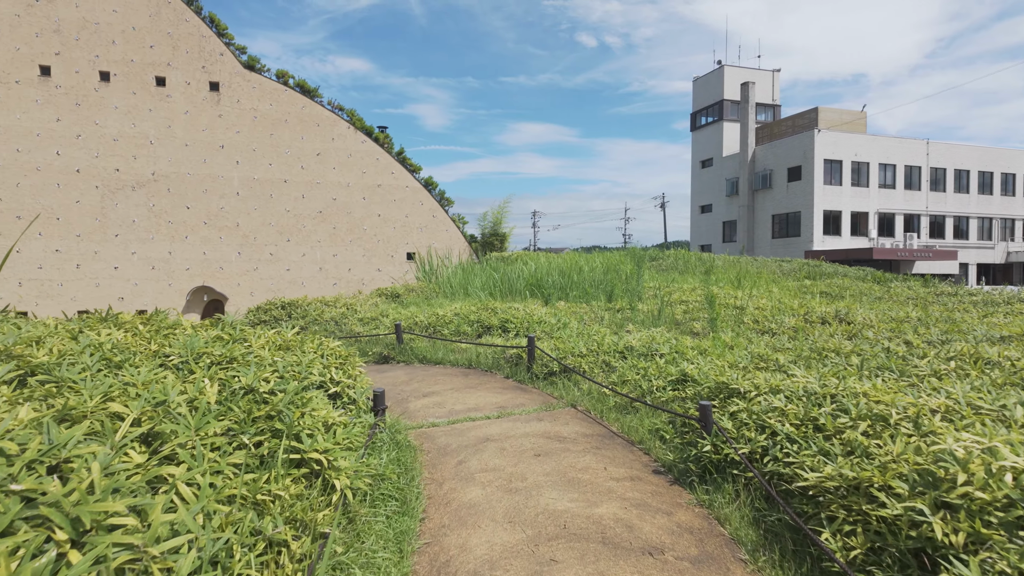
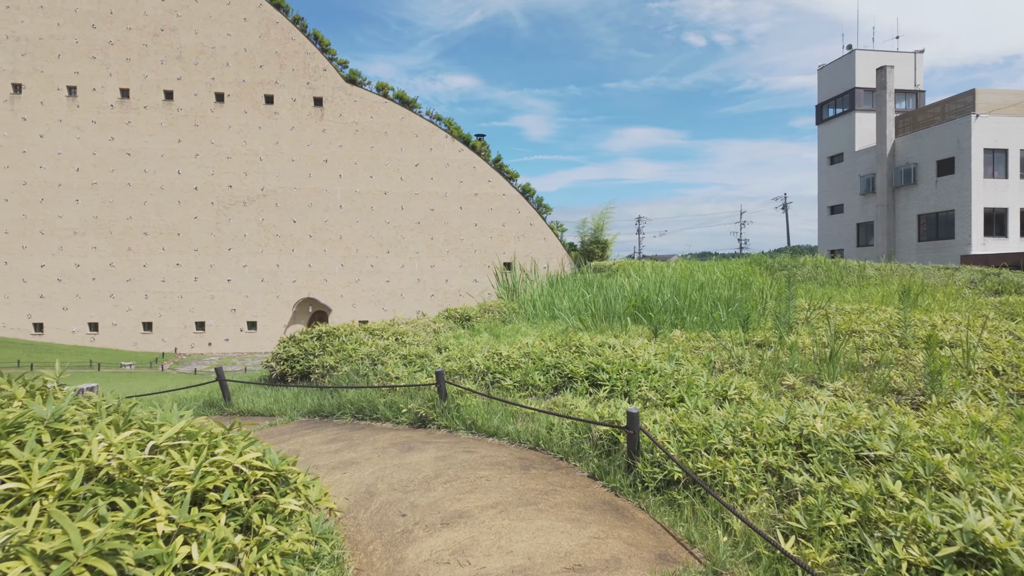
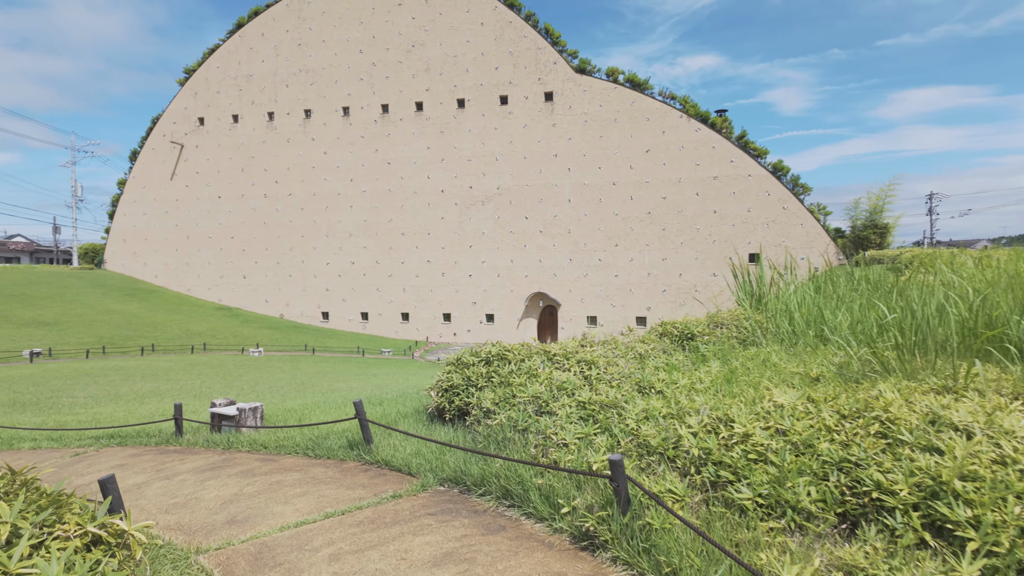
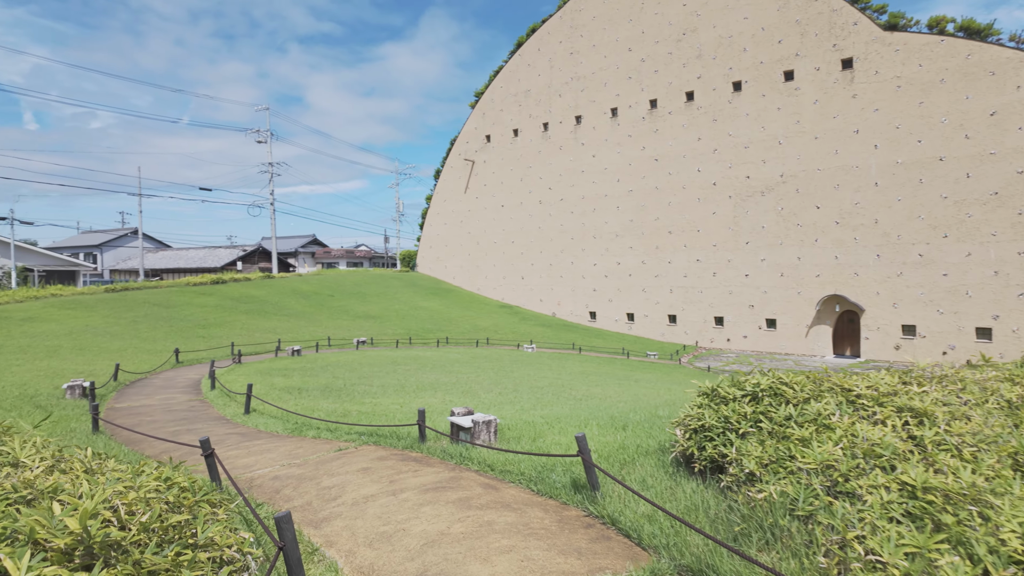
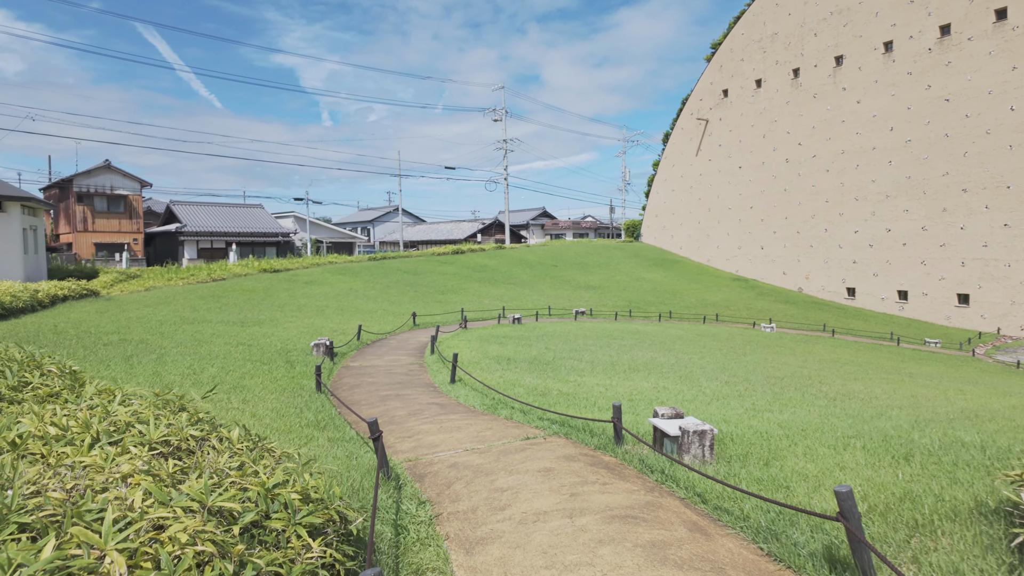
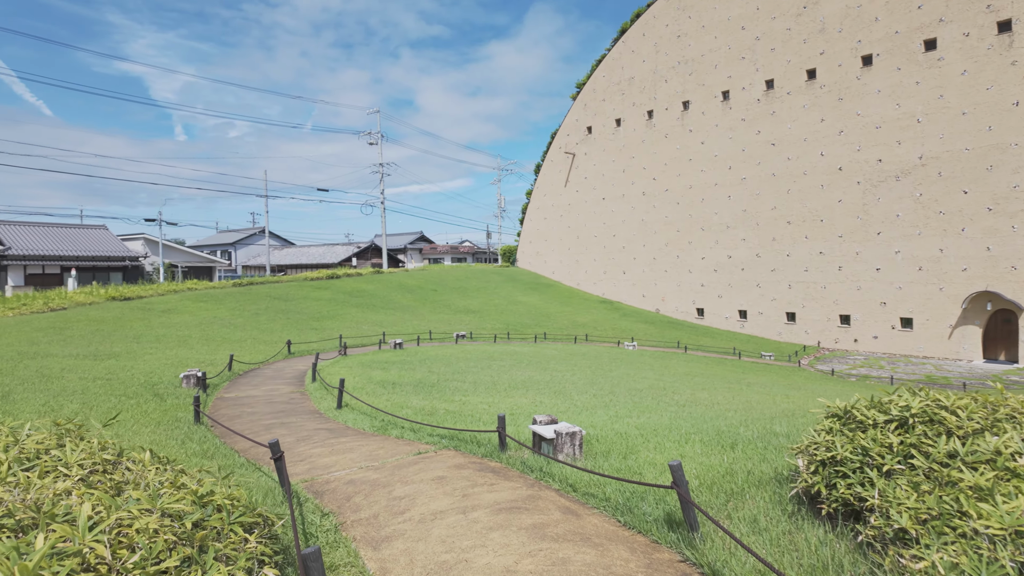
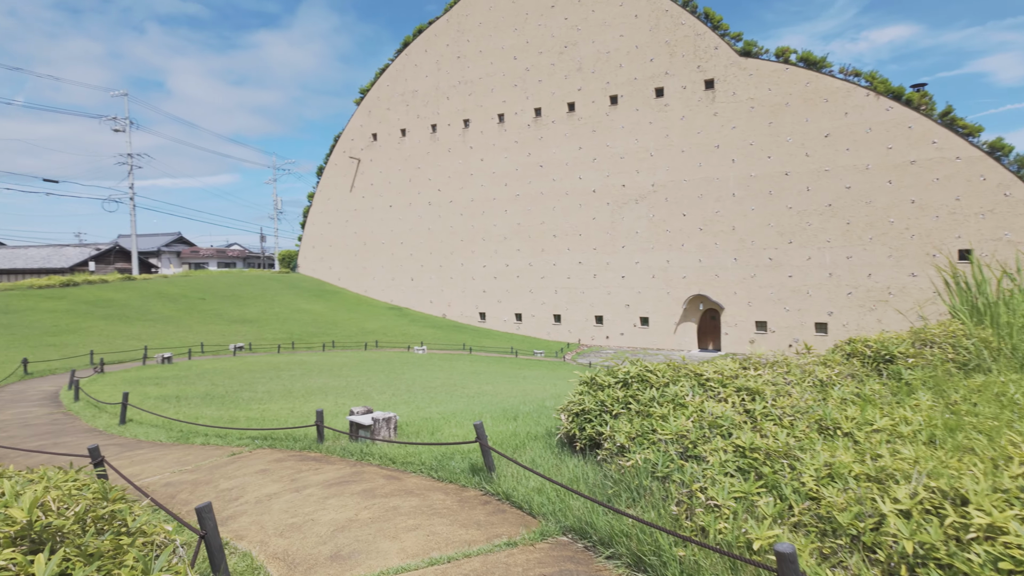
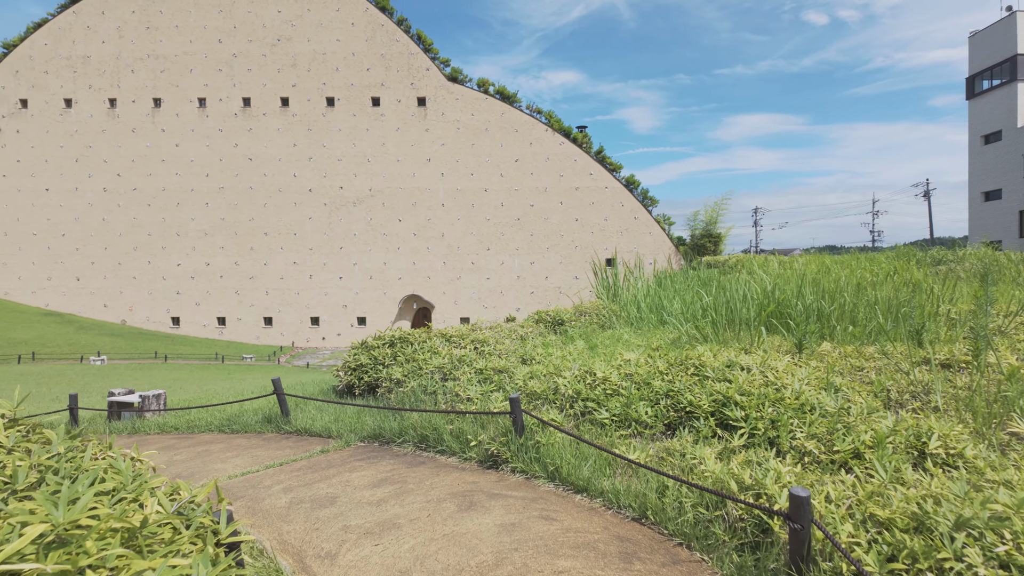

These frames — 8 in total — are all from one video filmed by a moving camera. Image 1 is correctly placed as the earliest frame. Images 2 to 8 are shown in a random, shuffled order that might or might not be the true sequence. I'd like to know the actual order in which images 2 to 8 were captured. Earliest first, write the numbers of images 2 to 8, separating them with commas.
2, 8, 3, 7, 4, 6, 5
